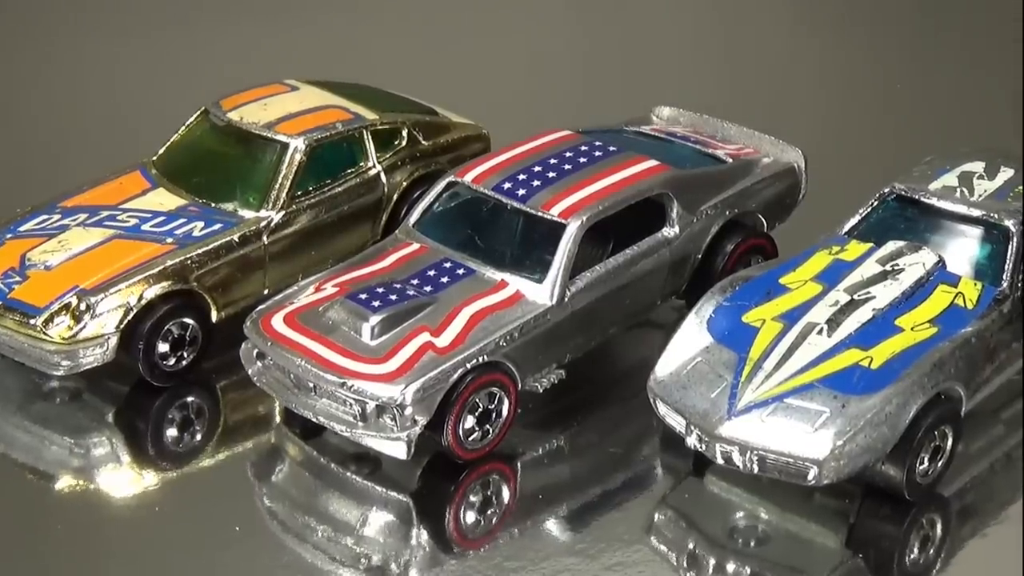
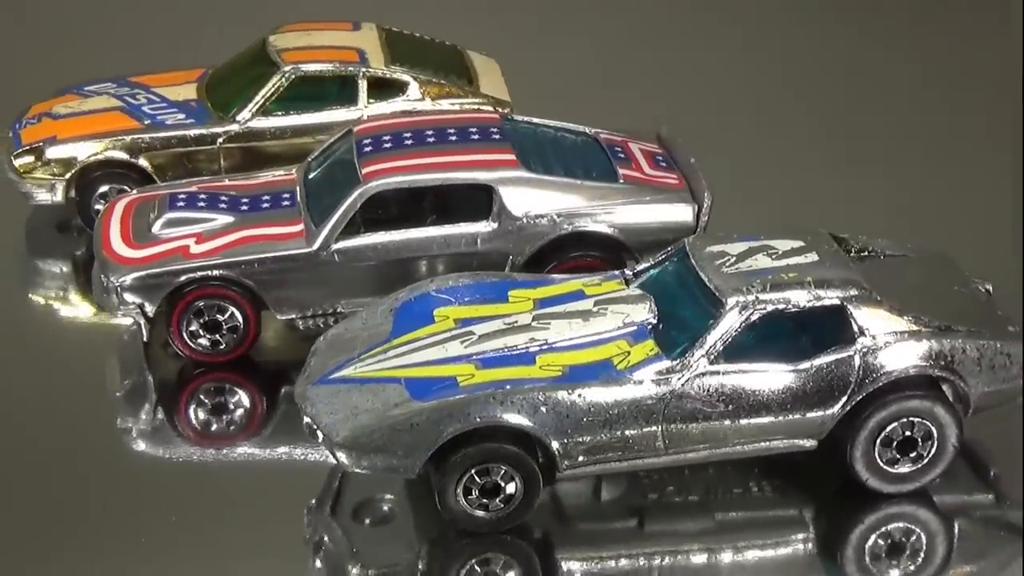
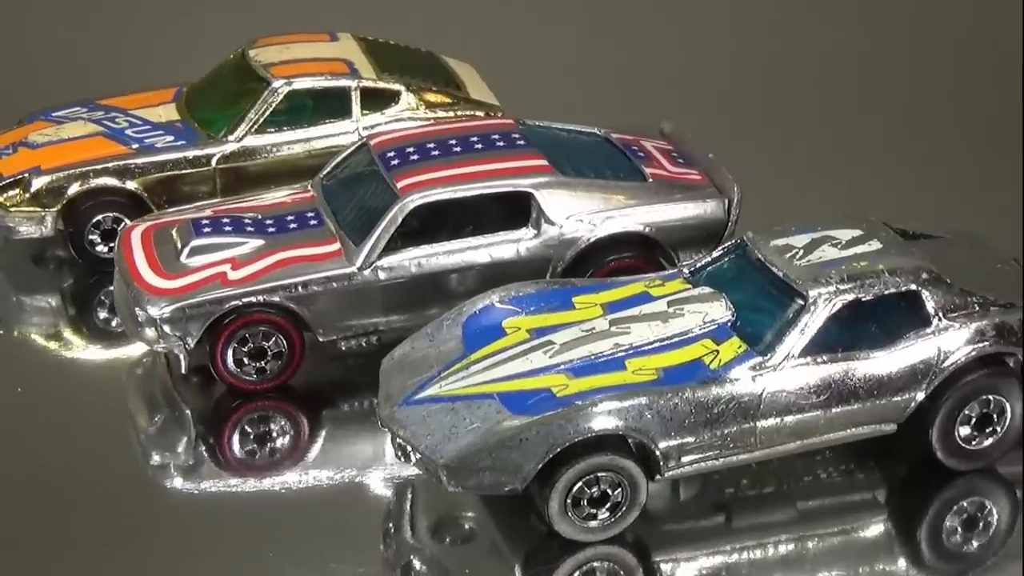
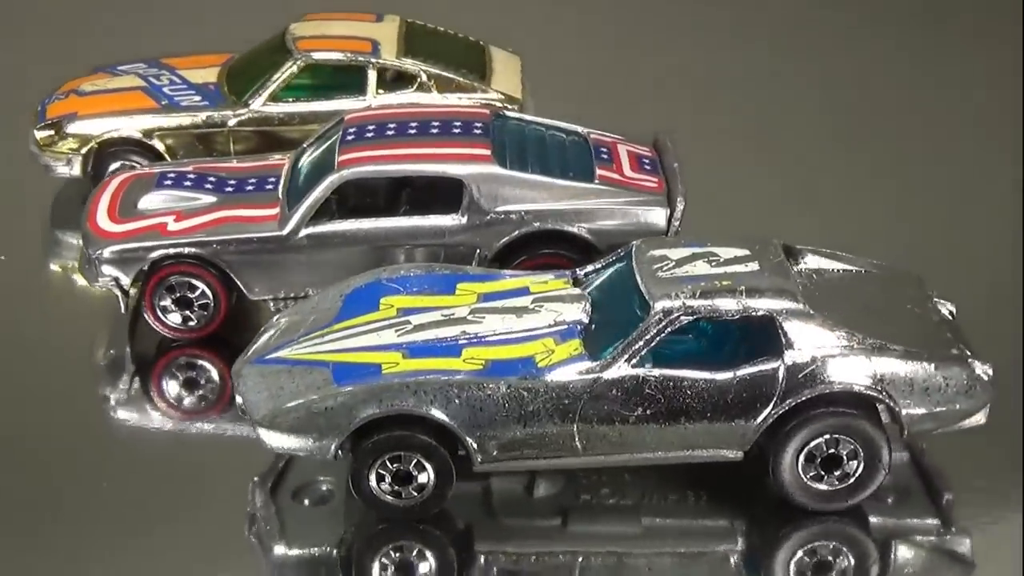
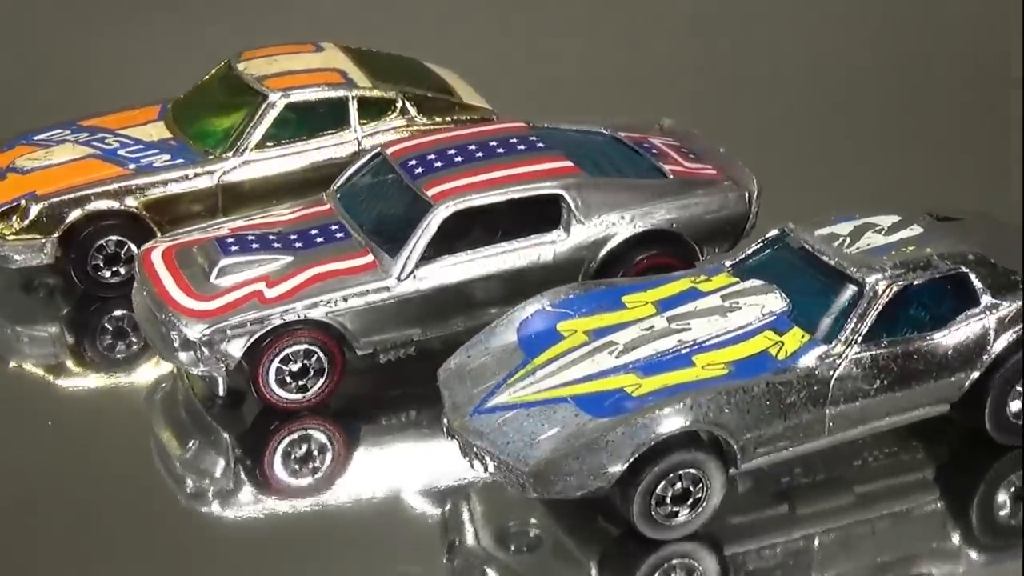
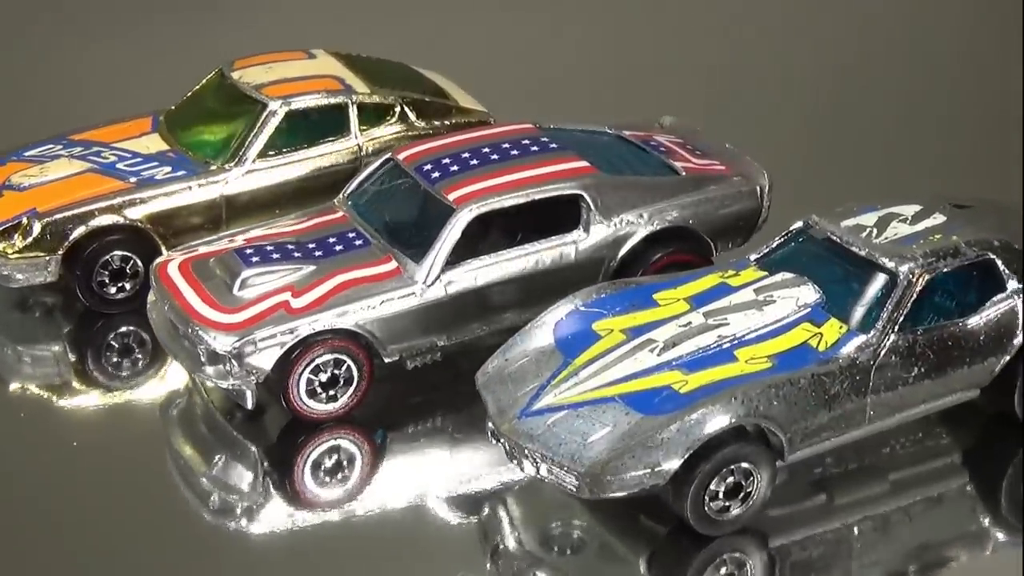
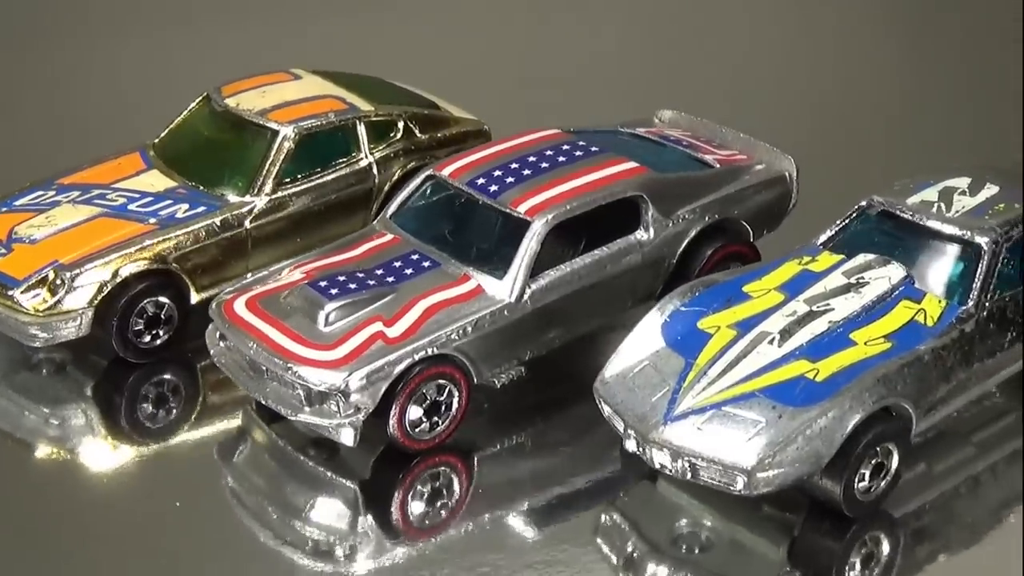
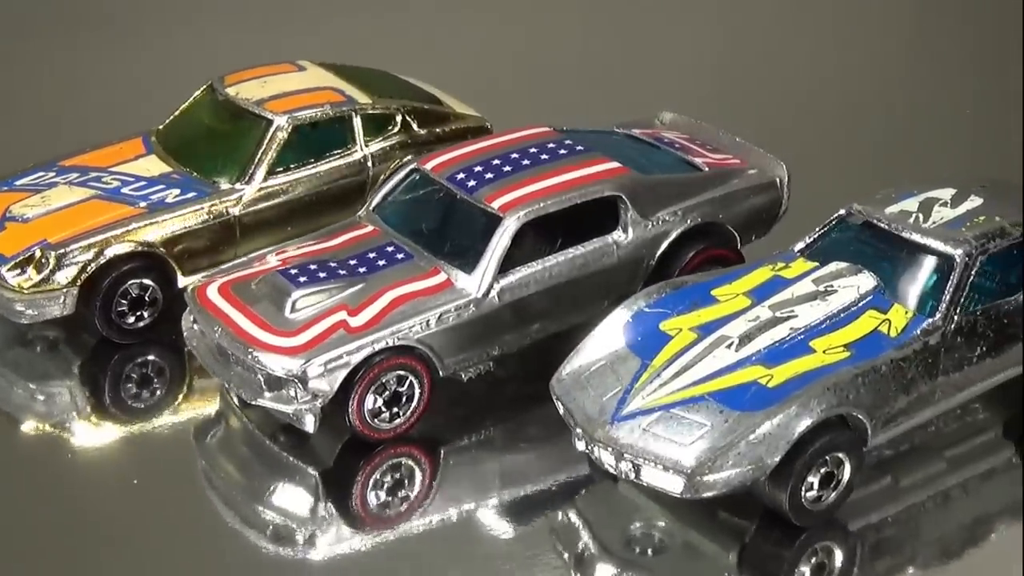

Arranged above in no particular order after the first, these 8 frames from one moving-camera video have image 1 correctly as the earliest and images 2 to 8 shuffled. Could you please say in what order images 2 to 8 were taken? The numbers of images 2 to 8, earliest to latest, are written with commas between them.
7, 8, 6, 5, 3, 2, 4
